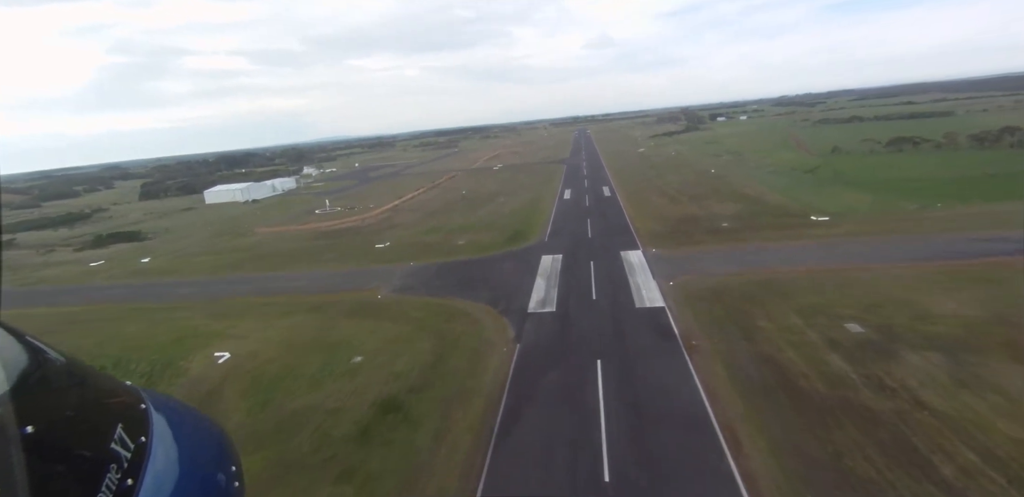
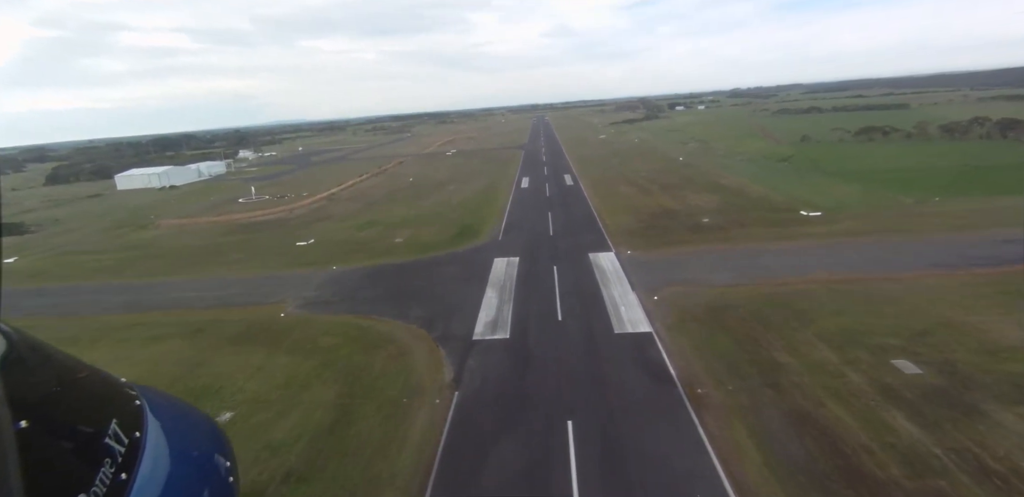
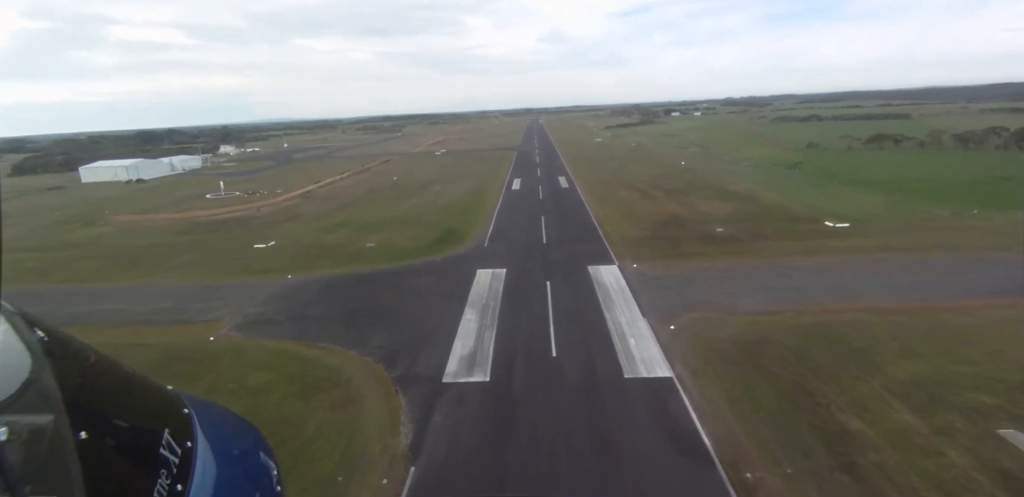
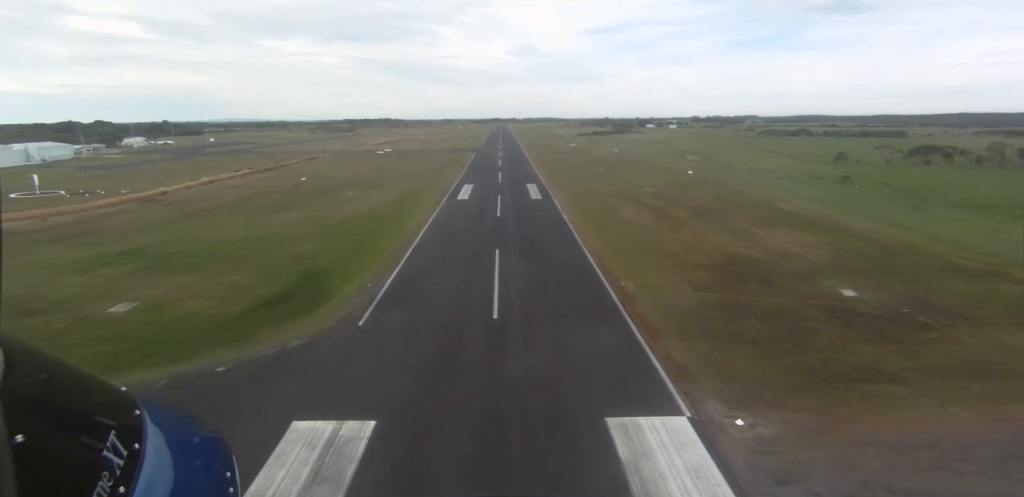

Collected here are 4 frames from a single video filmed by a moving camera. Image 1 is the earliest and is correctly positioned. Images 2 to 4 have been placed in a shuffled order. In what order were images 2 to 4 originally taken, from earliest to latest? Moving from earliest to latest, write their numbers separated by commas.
2, 3, 4
